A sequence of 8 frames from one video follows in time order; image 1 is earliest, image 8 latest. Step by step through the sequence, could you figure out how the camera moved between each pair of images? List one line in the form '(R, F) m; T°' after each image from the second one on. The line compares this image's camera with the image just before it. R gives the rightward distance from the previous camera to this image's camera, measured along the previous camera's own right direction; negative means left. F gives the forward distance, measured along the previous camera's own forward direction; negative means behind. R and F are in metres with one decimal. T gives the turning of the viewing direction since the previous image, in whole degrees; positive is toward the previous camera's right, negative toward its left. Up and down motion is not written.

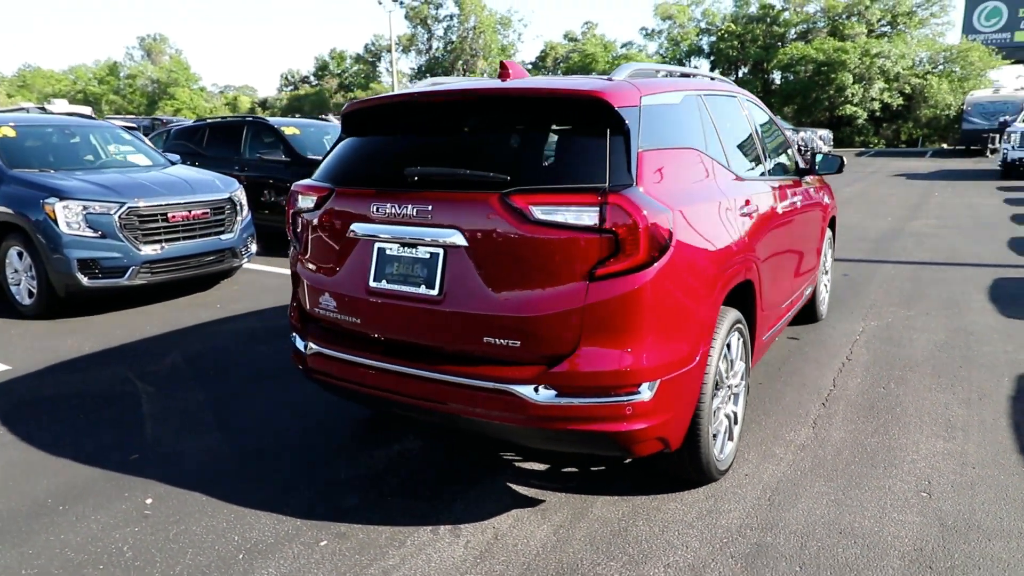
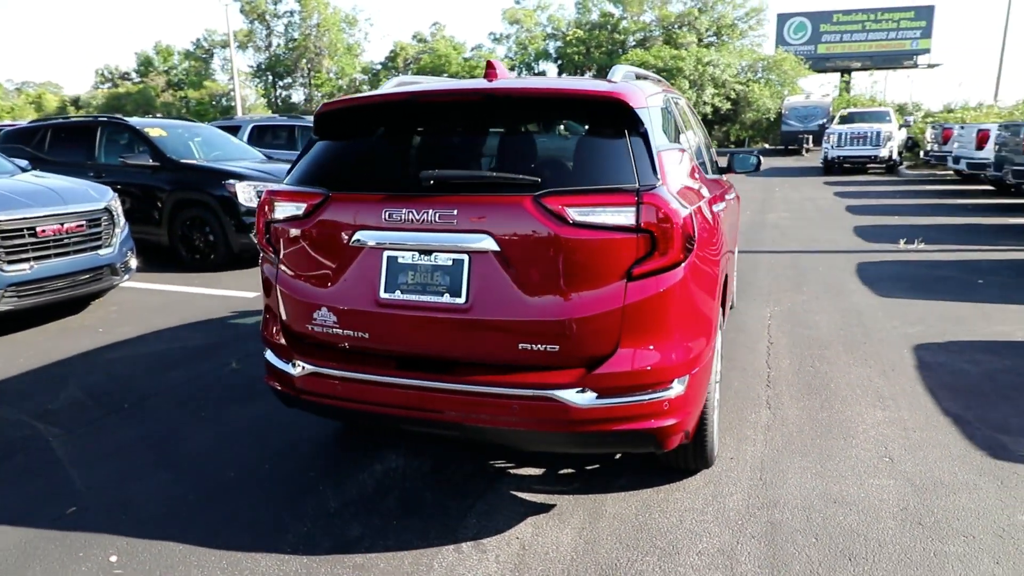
(-0.7, +0.1) m; +12°
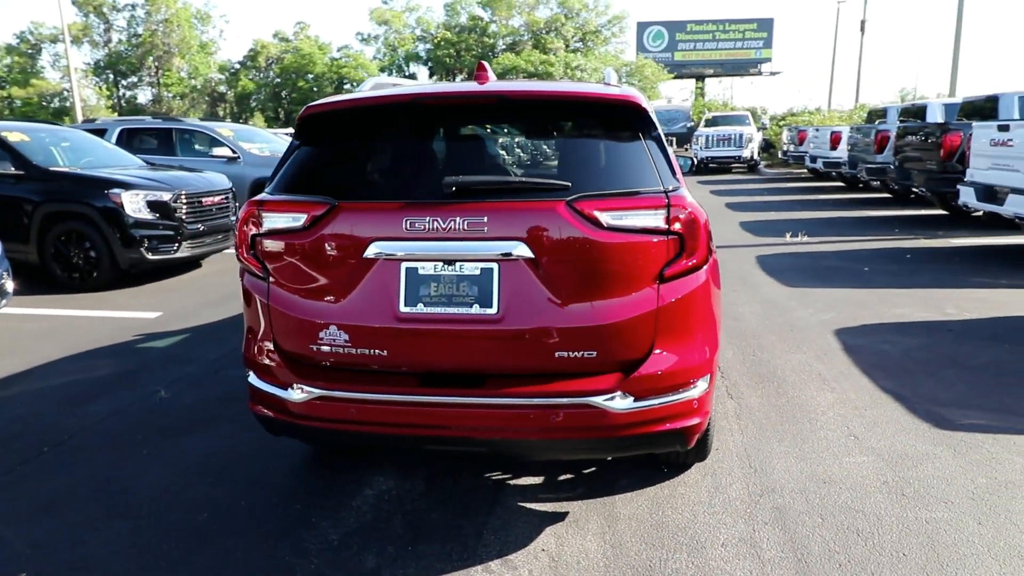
(-0.6, +0.1) m; +11°
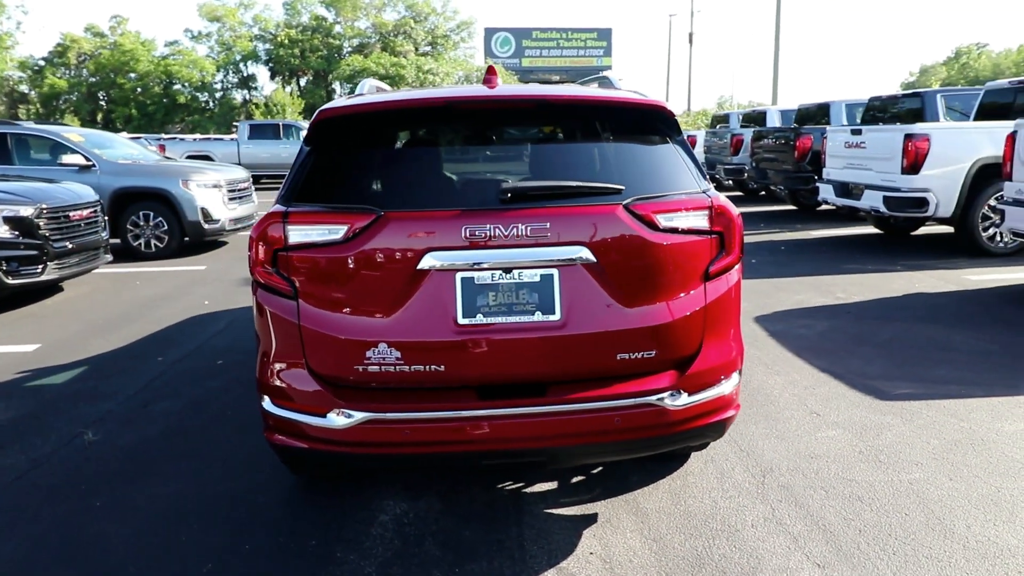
(-0.8, +0.1) m; +12°
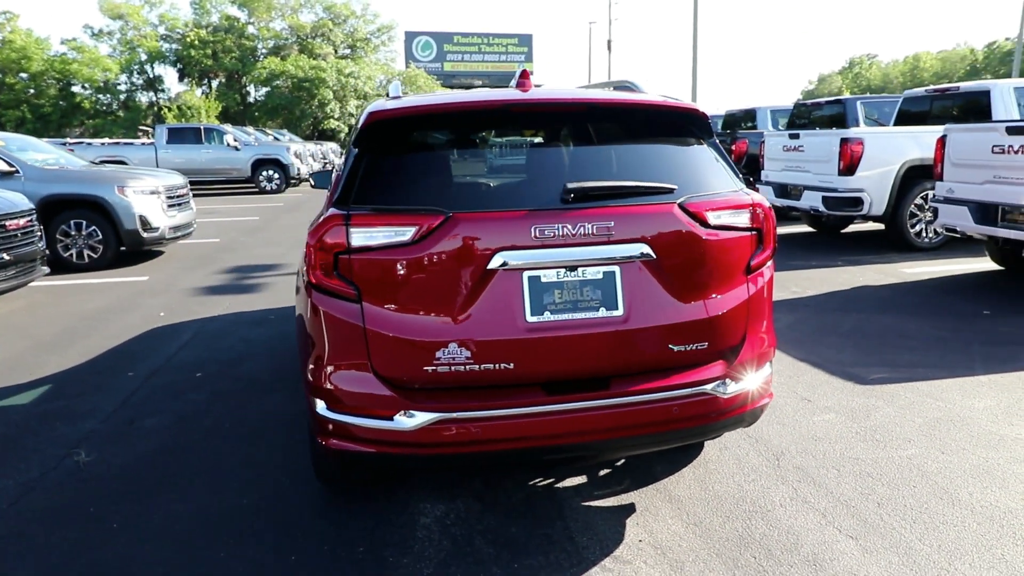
(-0.6, 0.0) m; +7°
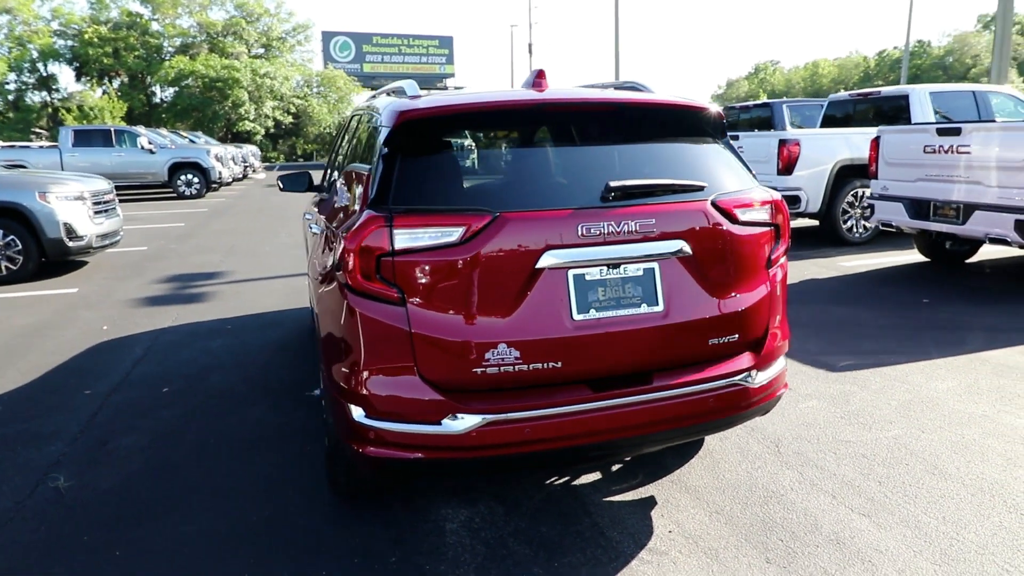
(-0.5, 0.0) m; +7°
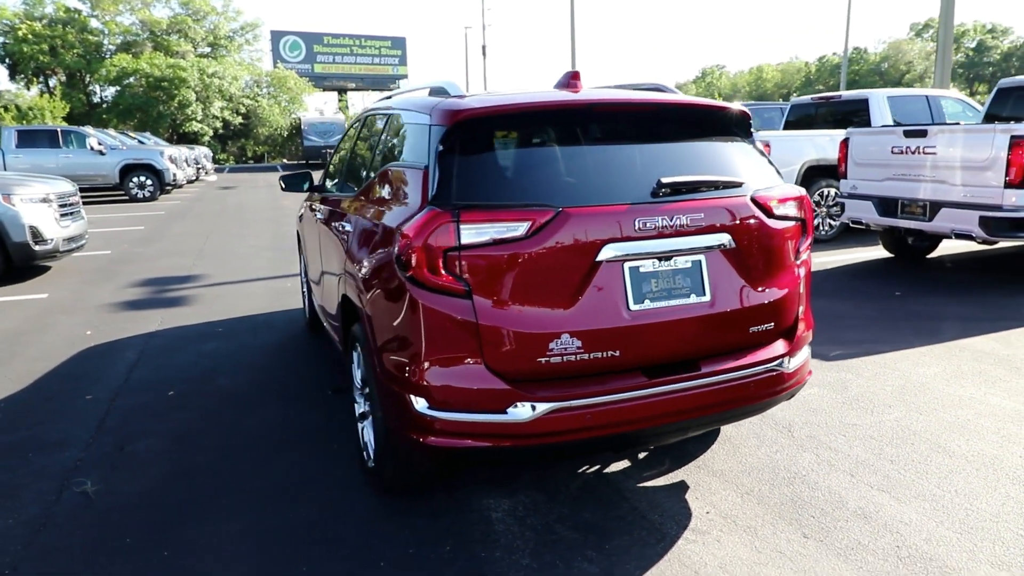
(-0.5, -0.1) m; +4°
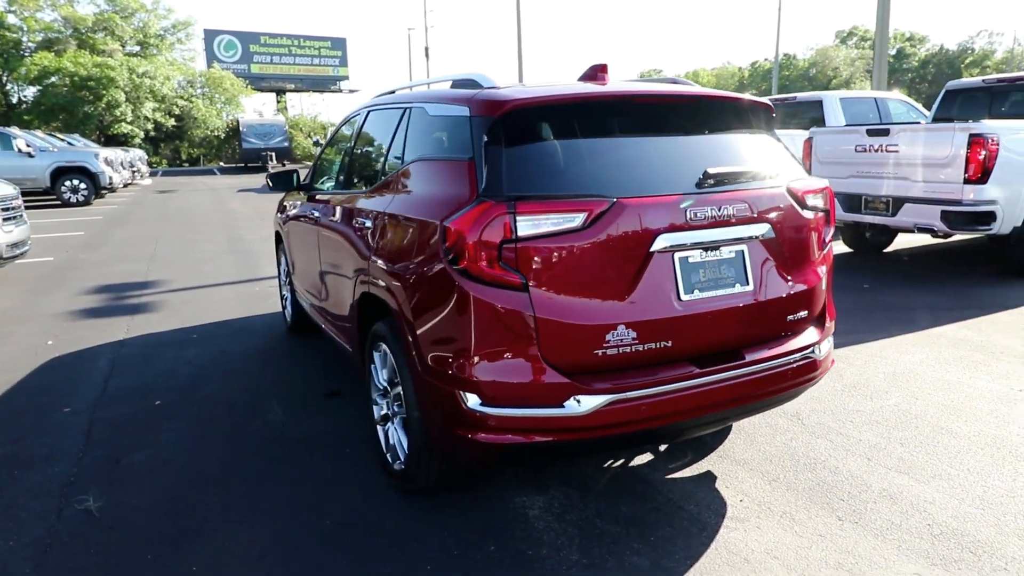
(-0.5, +0.1) m; +5°
